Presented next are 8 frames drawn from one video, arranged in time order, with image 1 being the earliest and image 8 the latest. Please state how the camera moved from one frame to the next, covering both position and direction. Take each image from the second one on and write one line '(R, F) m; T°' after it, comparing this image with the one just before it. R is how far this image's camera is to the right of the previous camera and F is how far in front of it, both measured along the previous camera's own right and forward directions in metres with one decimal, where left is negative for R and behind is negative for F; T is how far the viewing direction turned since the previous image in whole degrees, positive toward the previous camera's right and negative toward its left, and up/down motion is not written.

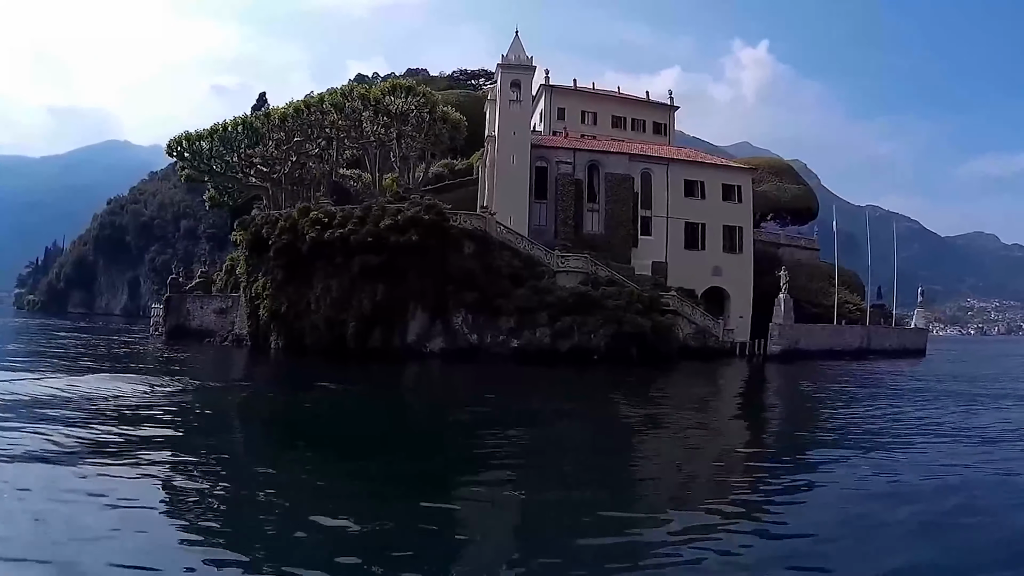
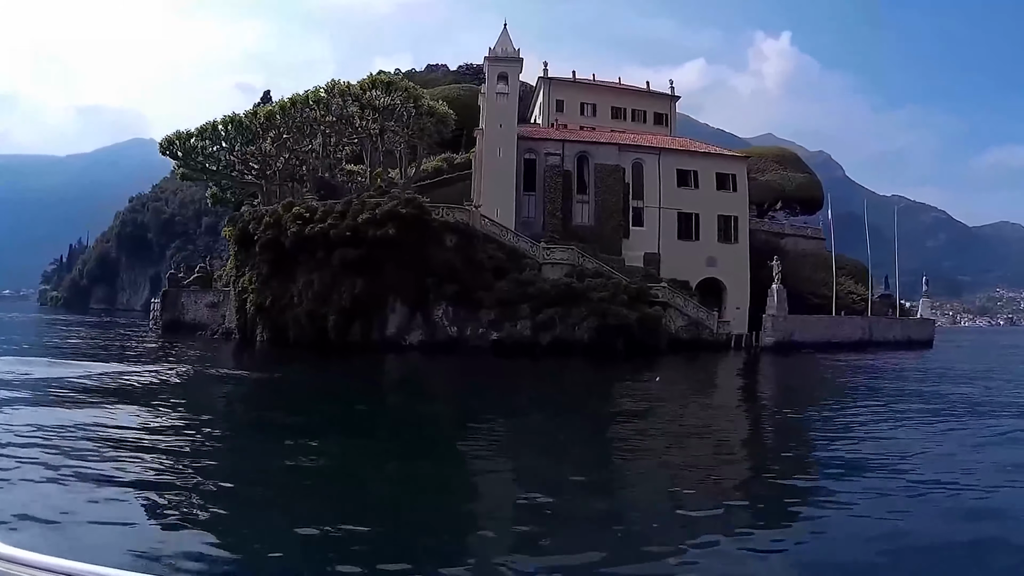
(+3.5, +0.1) m; -3°
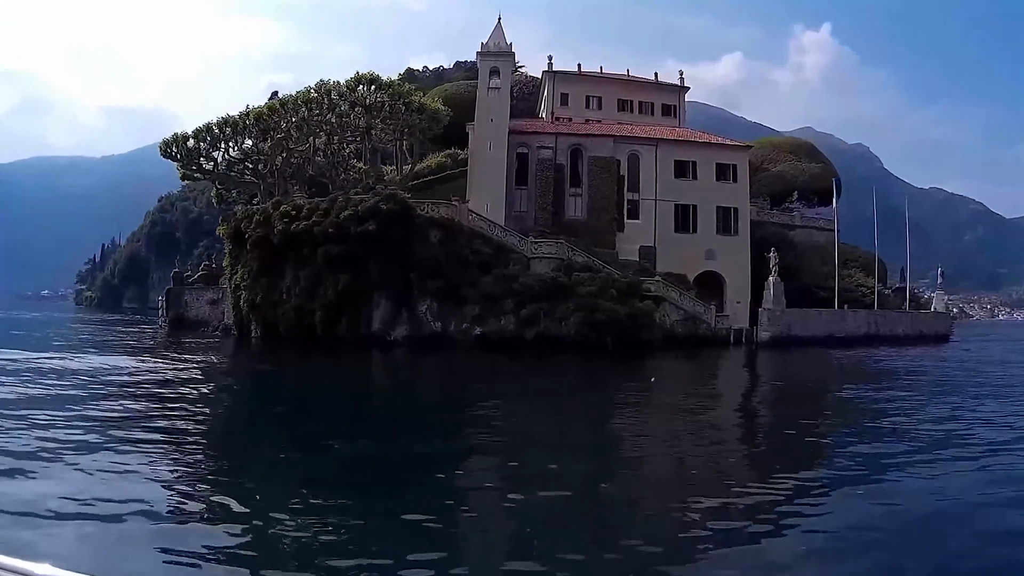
(+4.0, +0.3) m; -4°
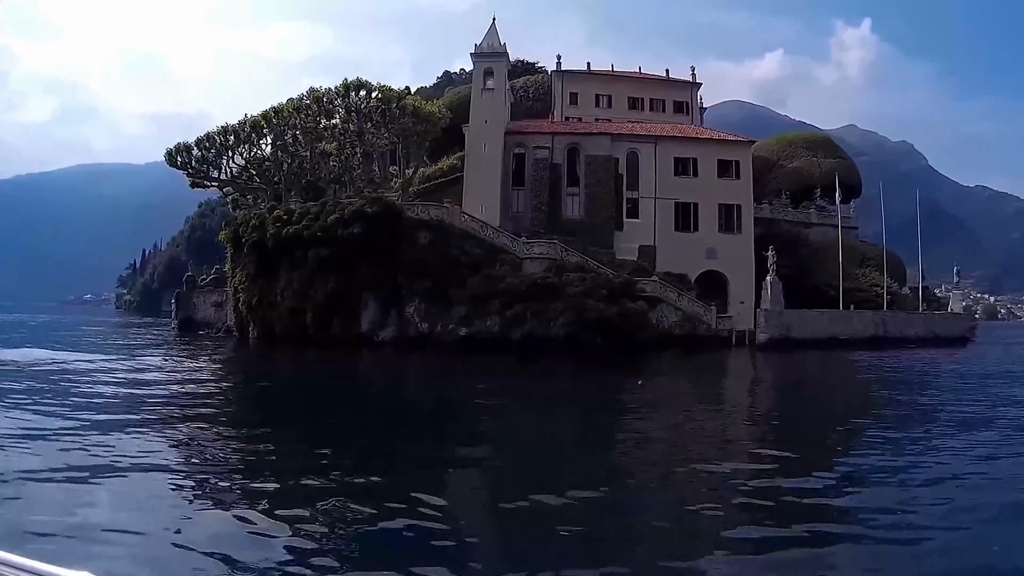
(+4.2, +0.4) m; -5°
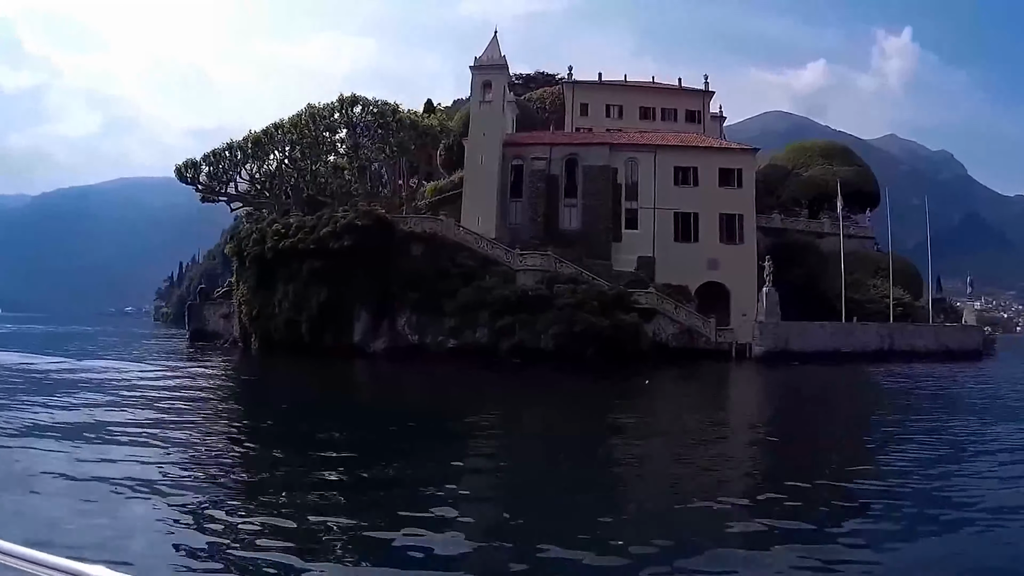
(+3.8, +0.2) m; -4°
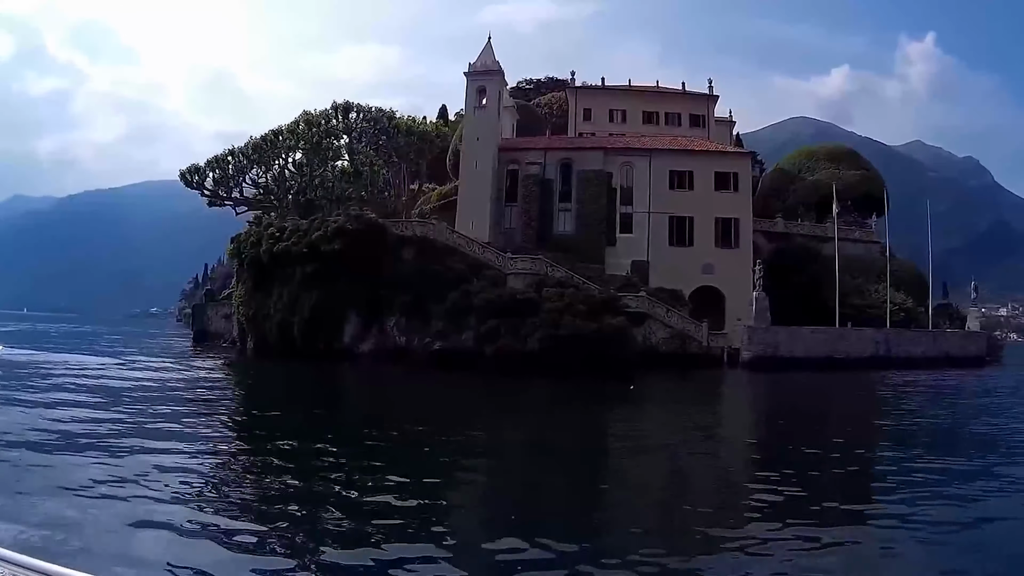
(+2.8, -0.2) m; -3°
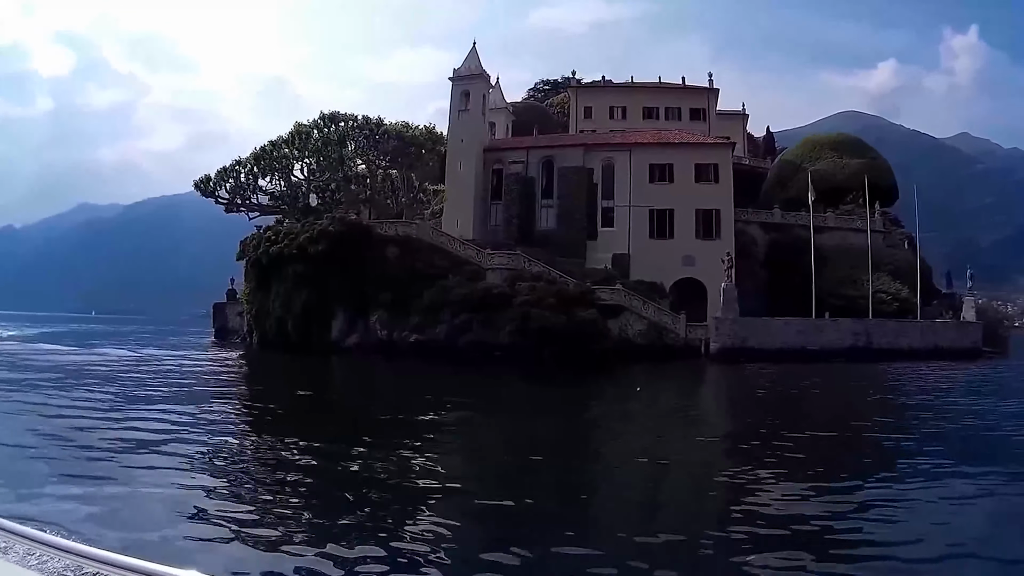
(+6.7, -1.1) m; -6°
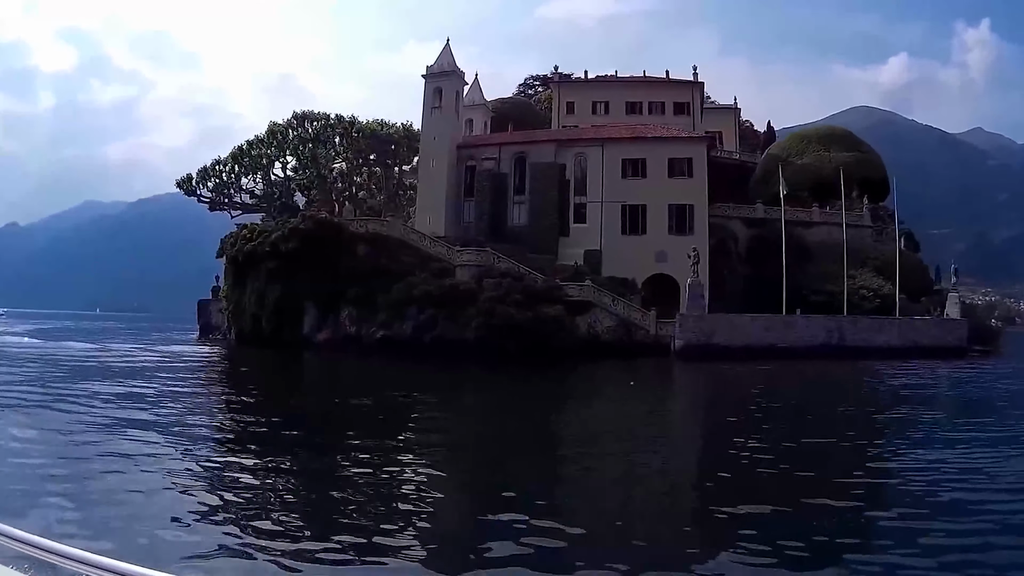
(+3.7, +0.5) m; -2°
